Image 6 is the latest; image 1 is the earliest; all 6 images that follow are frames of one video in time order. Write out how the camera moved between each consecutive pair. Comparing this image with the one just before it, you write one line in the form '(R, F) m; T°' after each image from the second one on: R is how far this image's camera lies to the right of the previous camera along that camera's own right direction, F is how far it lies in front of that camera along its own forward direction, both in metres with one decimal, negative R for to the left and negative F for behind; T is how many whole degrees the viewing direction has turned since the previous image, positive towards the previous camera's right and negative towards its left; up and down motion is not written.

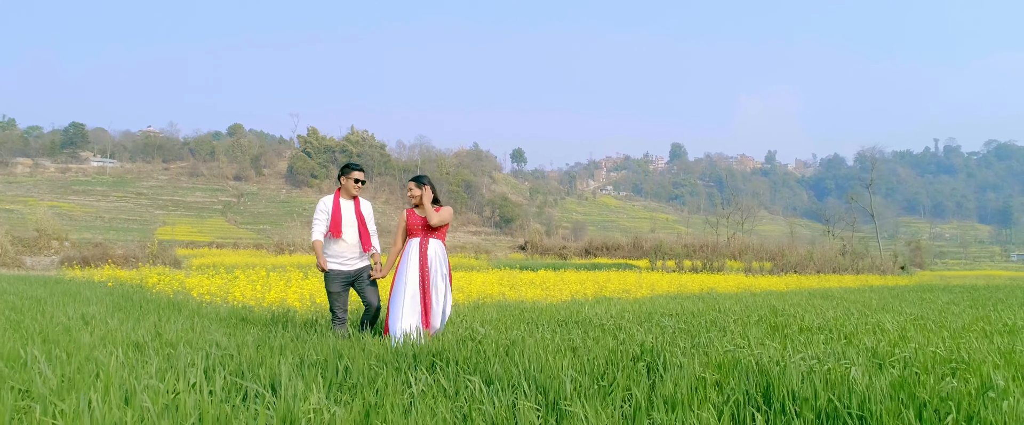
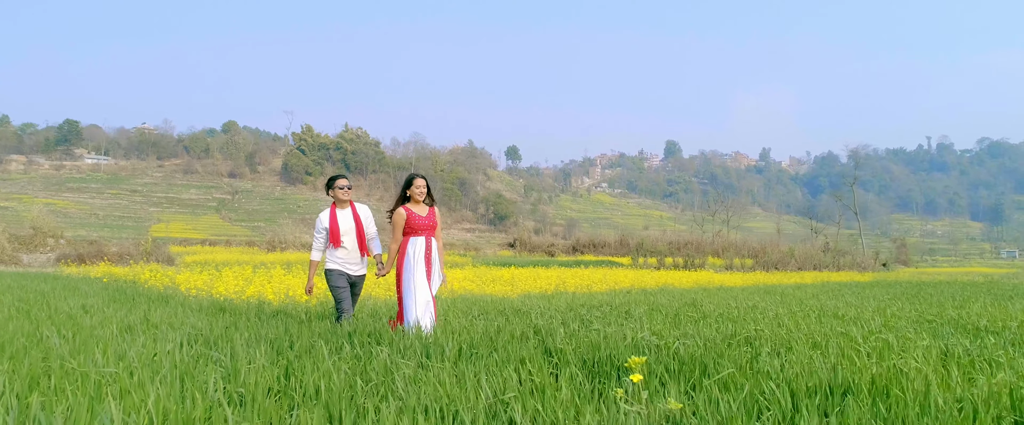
(+0.5, -0.8) m; 0°
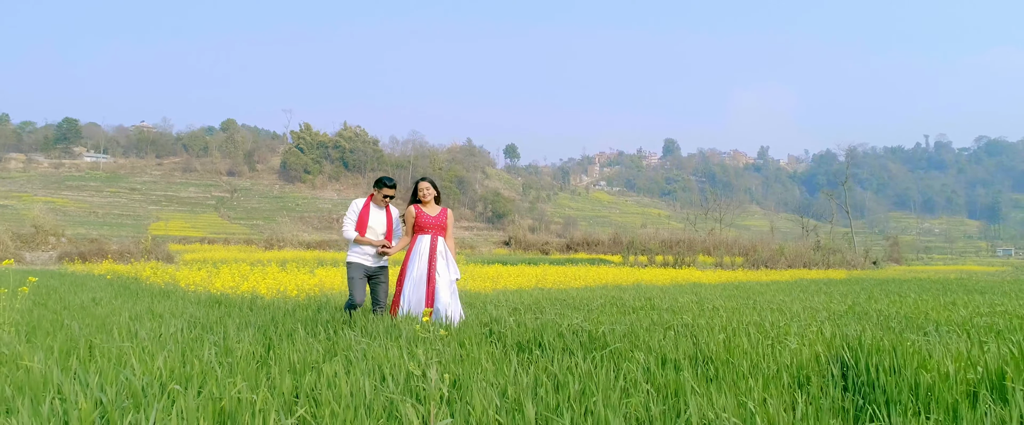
(+0.3, -0.6) m; 0°
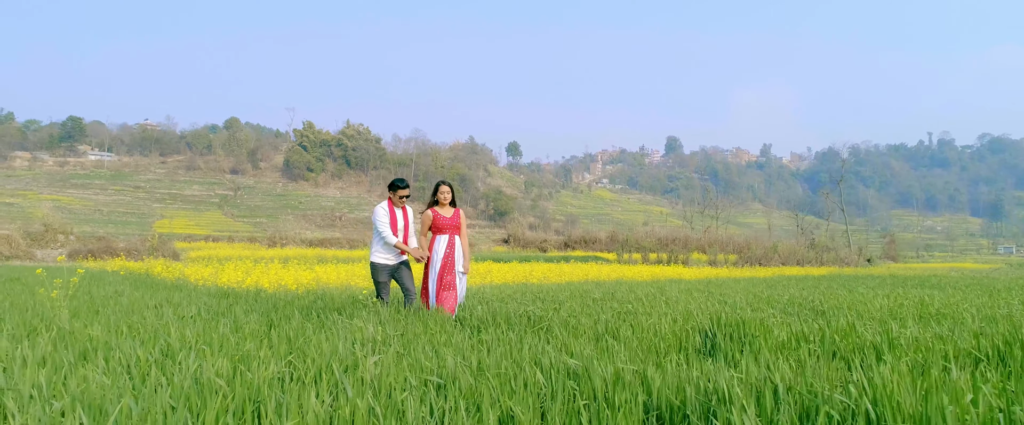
(+0.3, -0.8) m; 0°
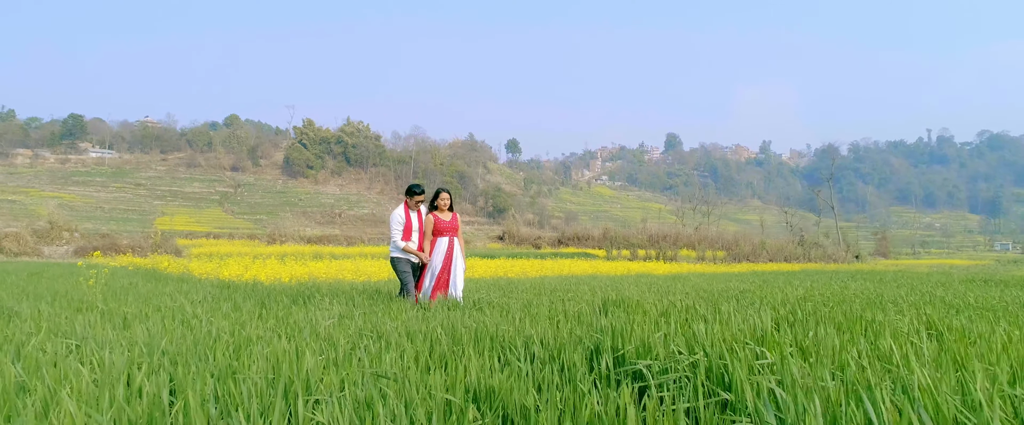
(+0.4, -1.0) m; 0°
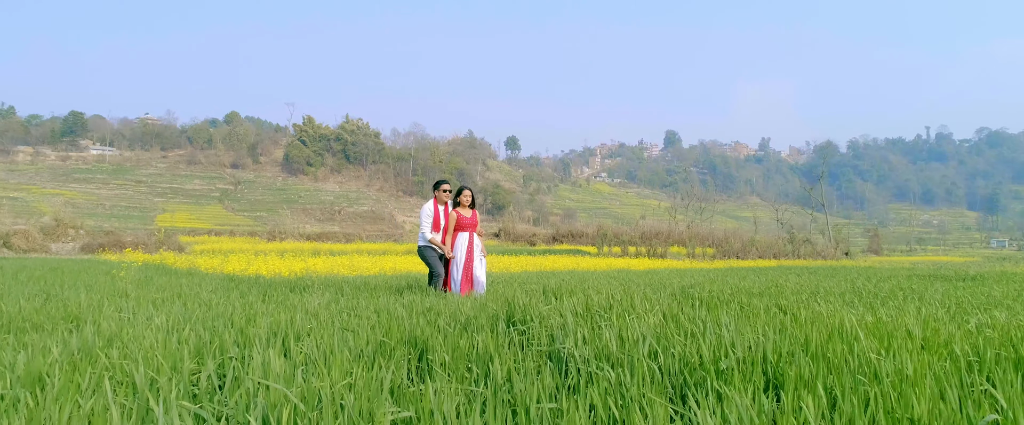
(+0.4, -0.9) m; 0°
